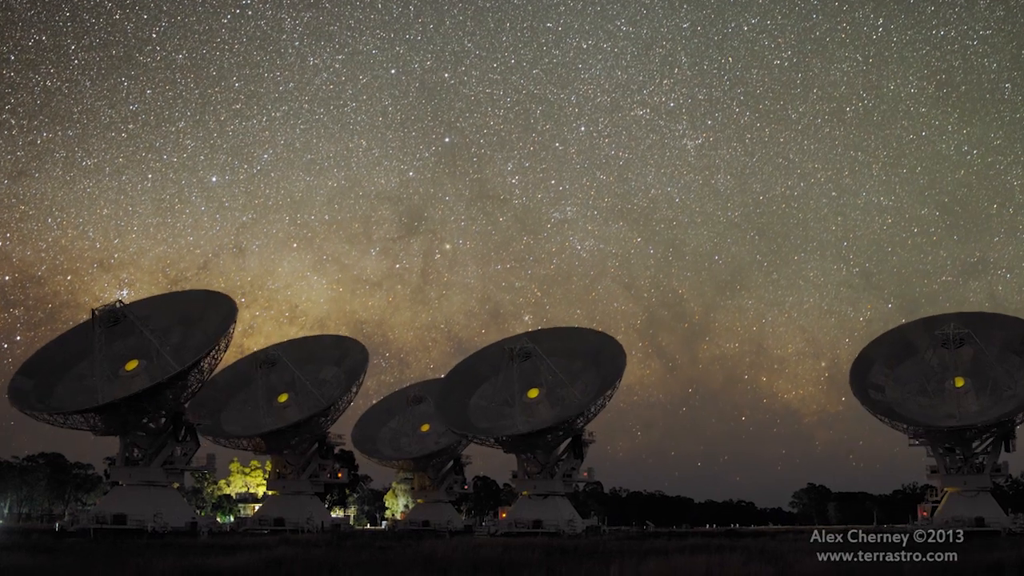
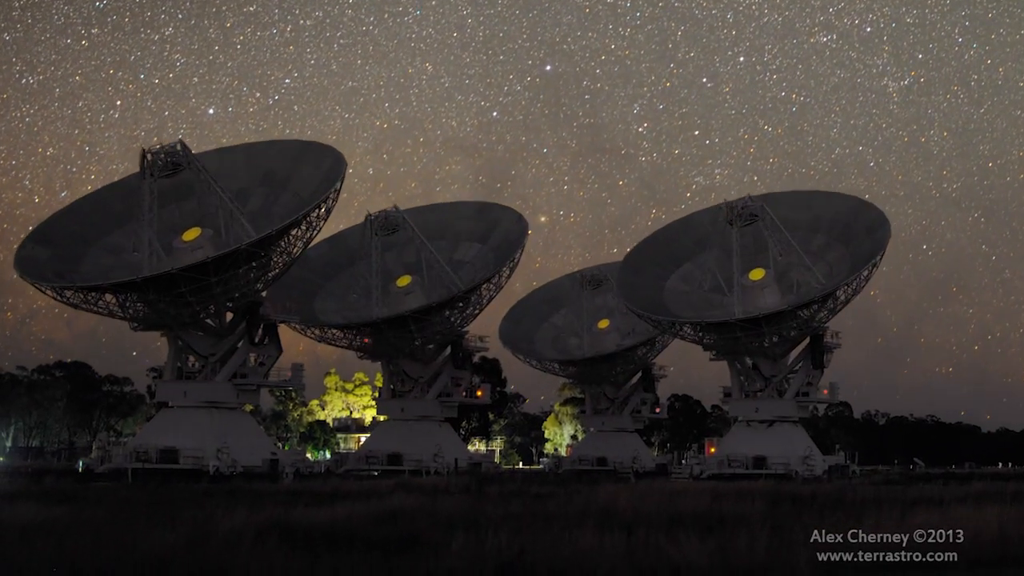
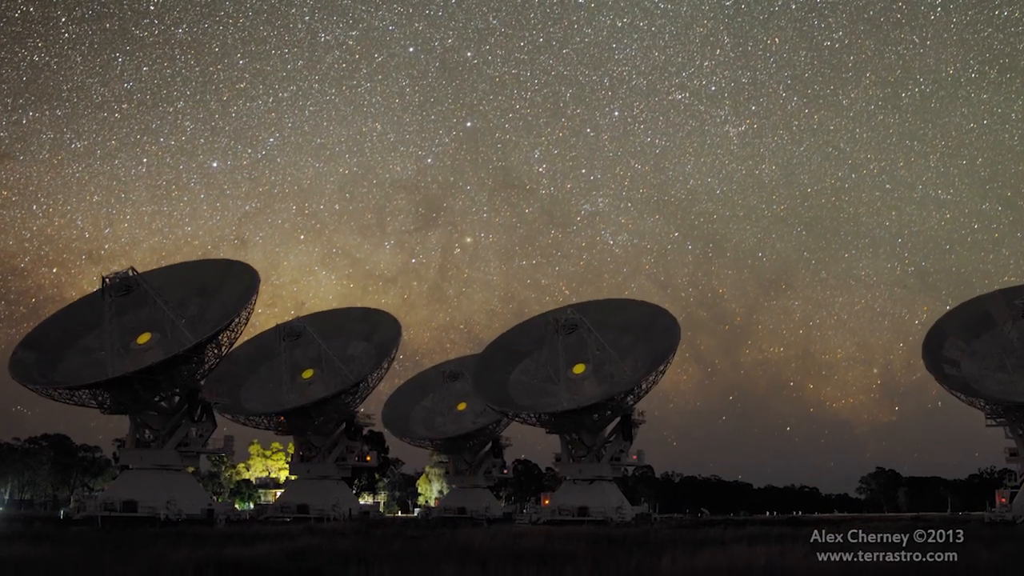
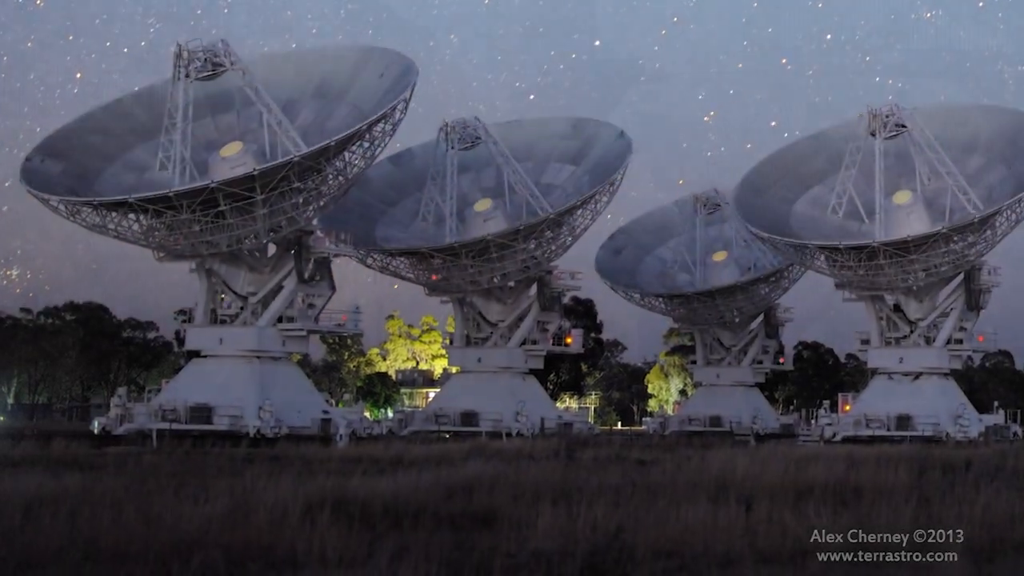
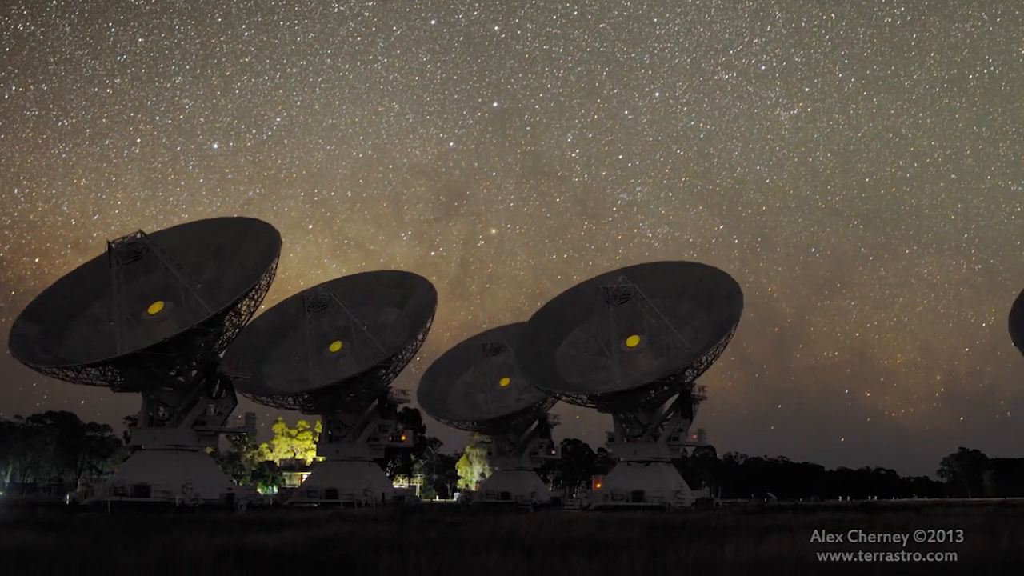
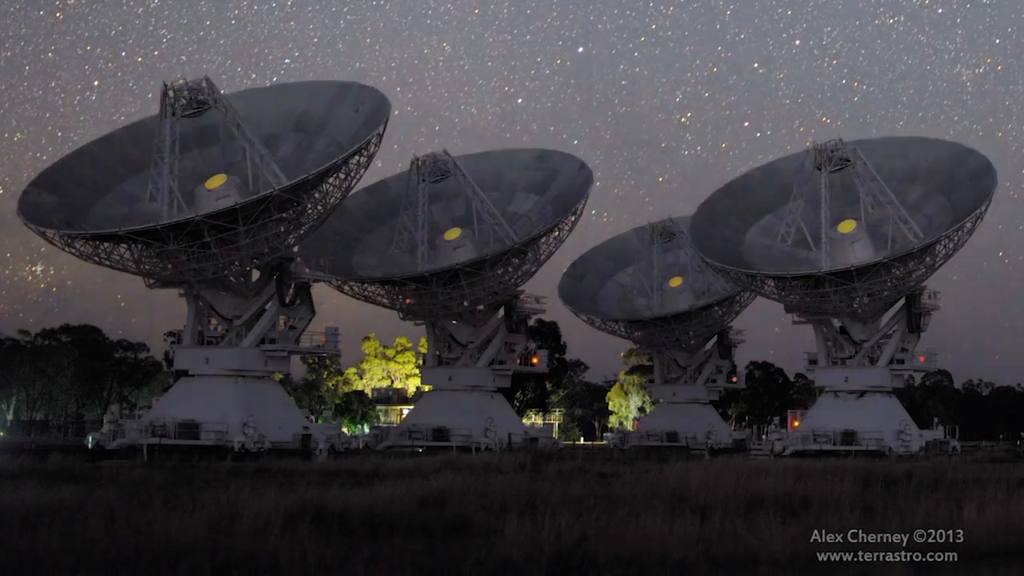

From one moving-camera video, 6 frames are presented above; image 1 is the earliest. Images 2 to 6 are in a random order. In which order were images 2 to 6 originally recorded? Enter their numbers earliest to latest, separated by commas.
3, 5, 2, 6, 4
